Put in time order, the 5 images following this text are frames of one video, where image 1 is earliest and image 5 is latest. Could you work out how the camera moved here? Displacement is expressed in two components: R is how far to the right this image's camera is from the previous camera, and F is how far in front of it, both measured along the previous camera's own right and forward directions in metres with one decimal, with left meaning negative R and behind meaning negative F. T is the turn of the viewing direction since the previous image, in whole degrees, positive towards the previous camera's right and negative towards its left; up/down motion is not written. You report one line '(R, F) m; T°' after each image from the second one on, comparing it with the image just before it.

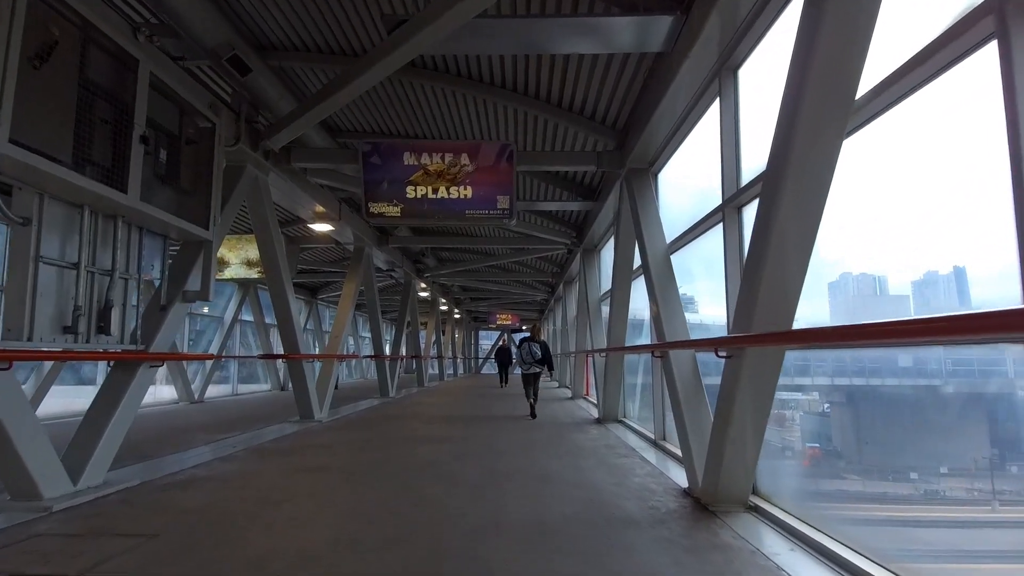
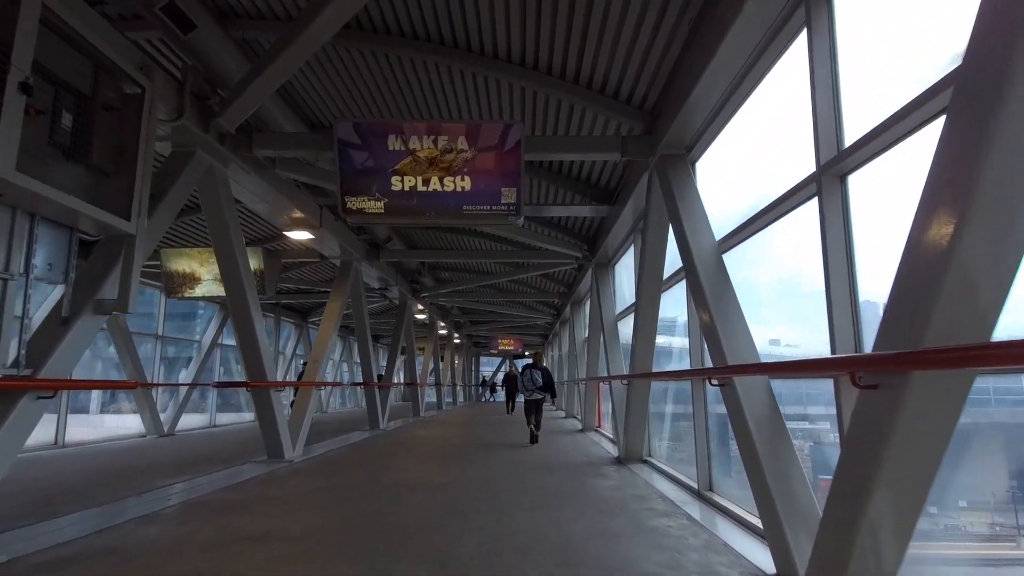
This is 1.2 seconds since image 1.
(-0.1, +1.2) m; 0°
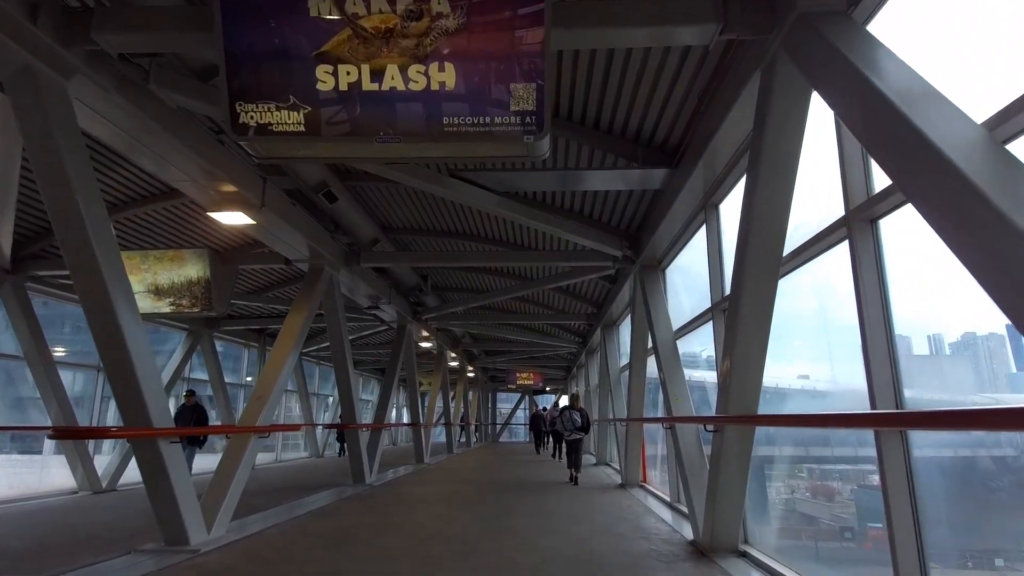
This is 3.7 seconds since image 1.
(0.0, +2.4) m; -2°
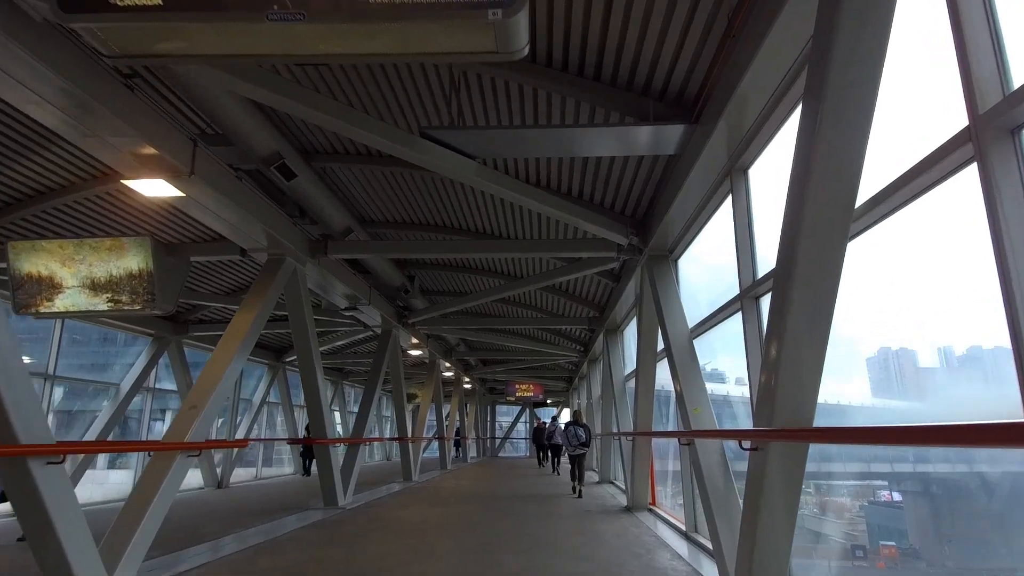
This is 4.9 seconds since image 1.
(+0.2, +1.0) m; 0°
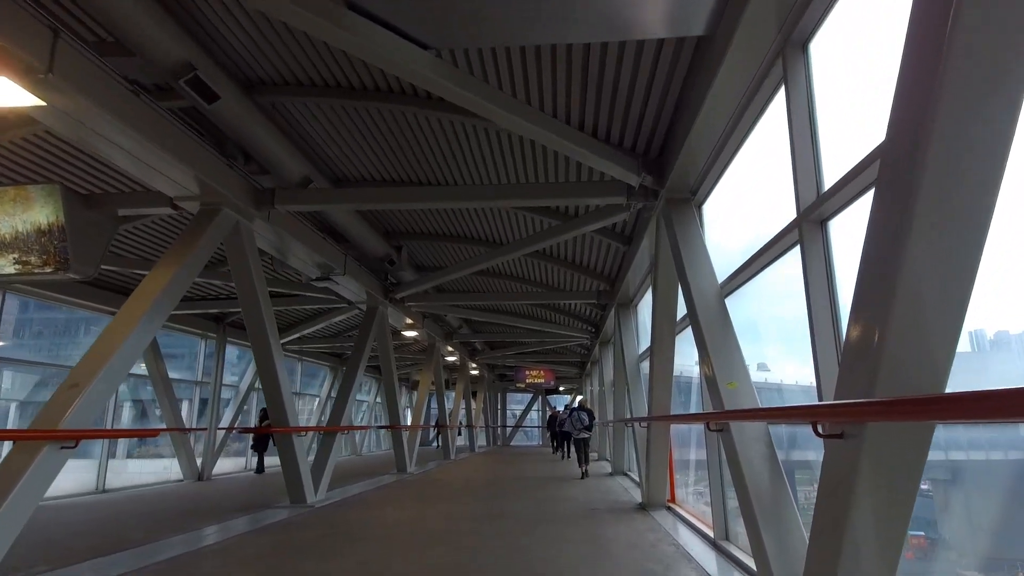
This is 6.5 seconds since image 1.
(+0.3, +1.2) m; -2°
